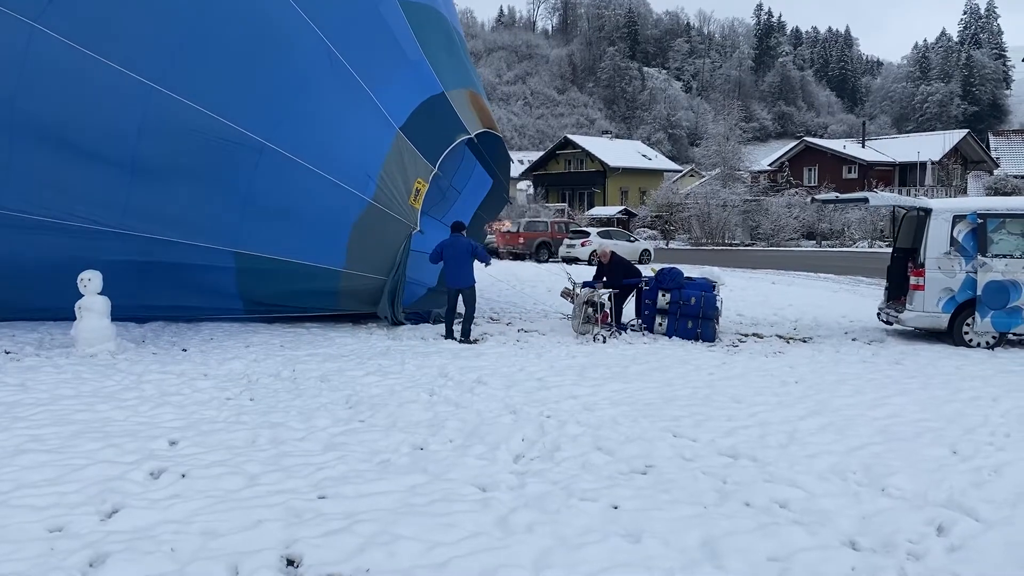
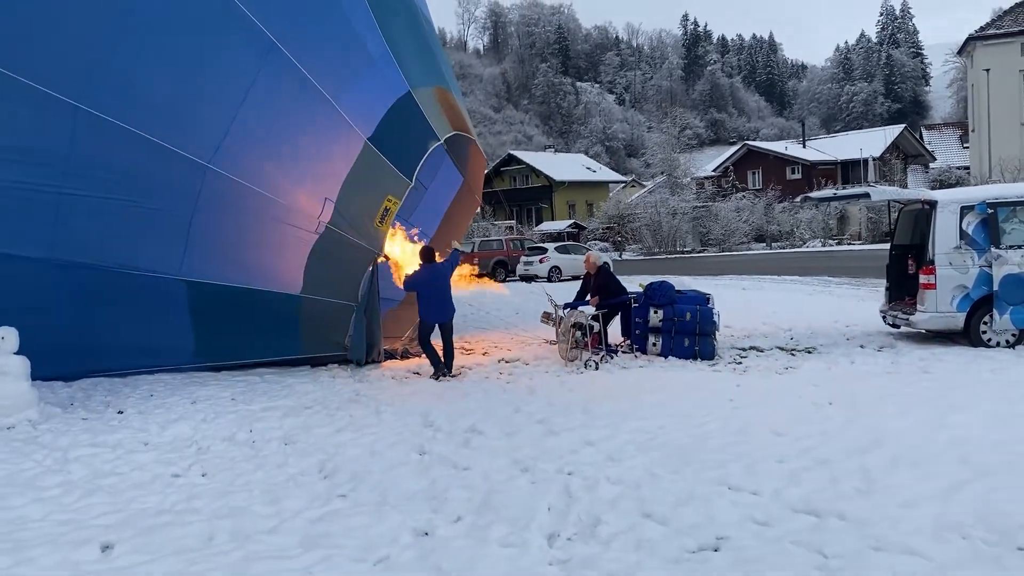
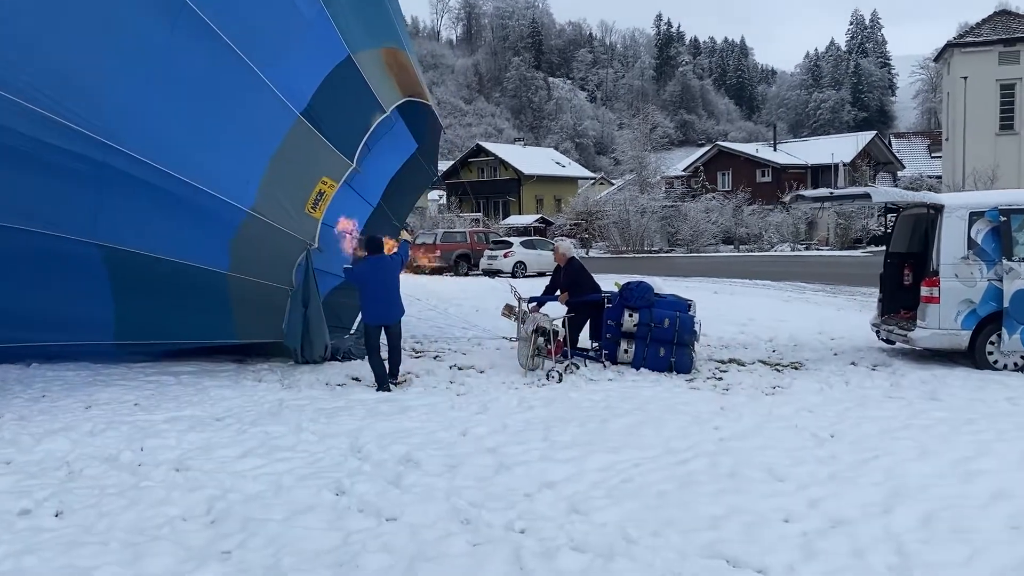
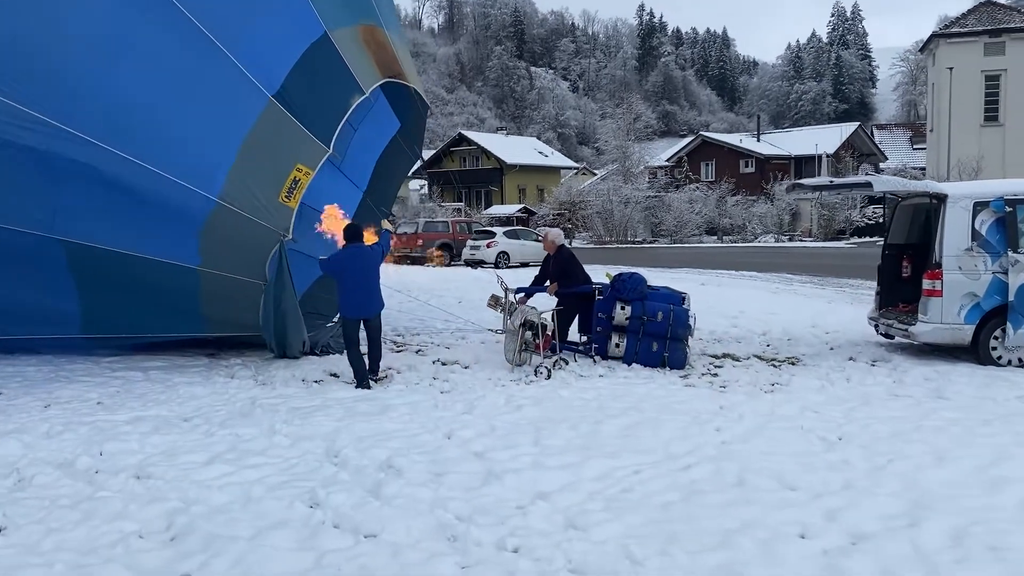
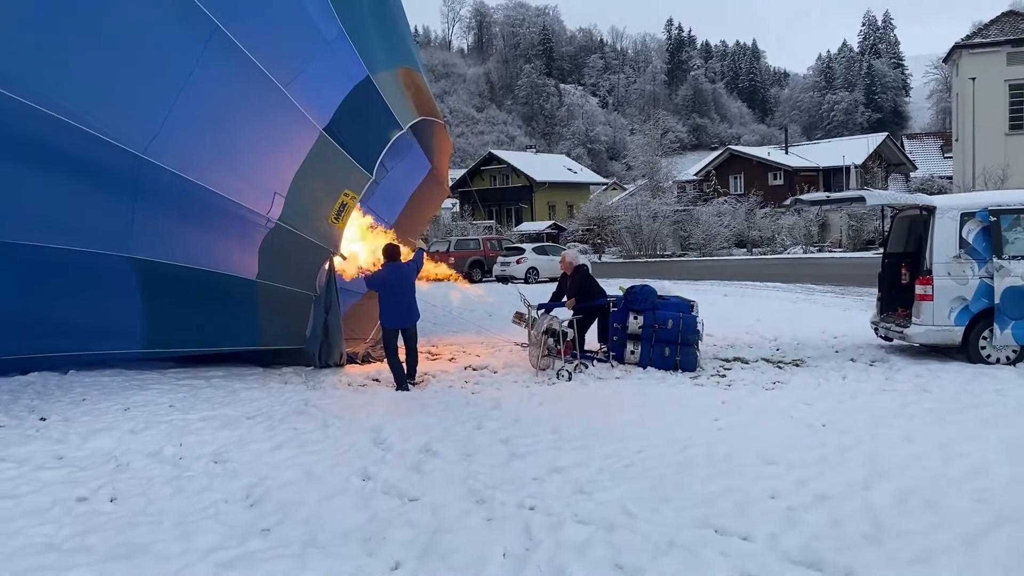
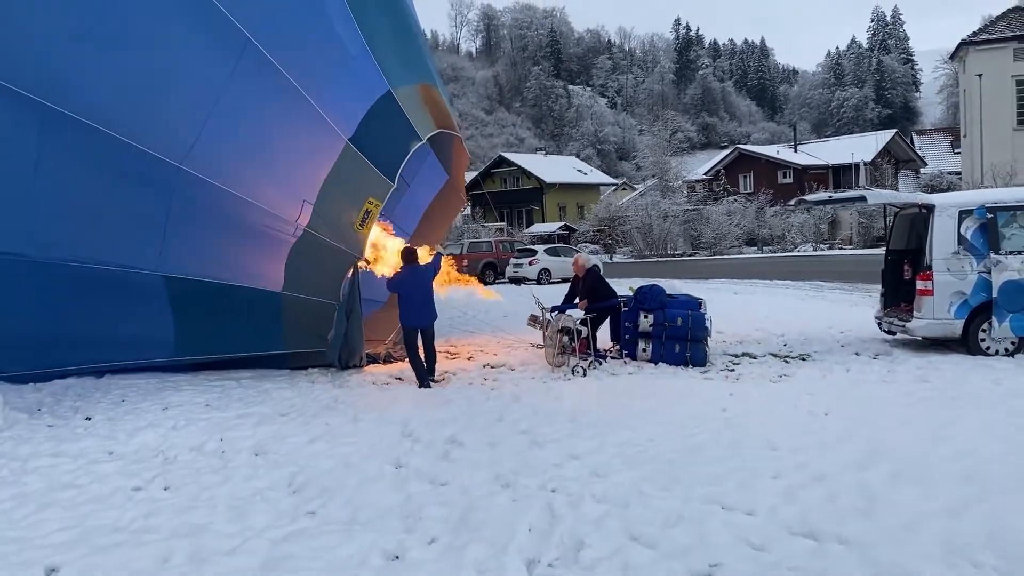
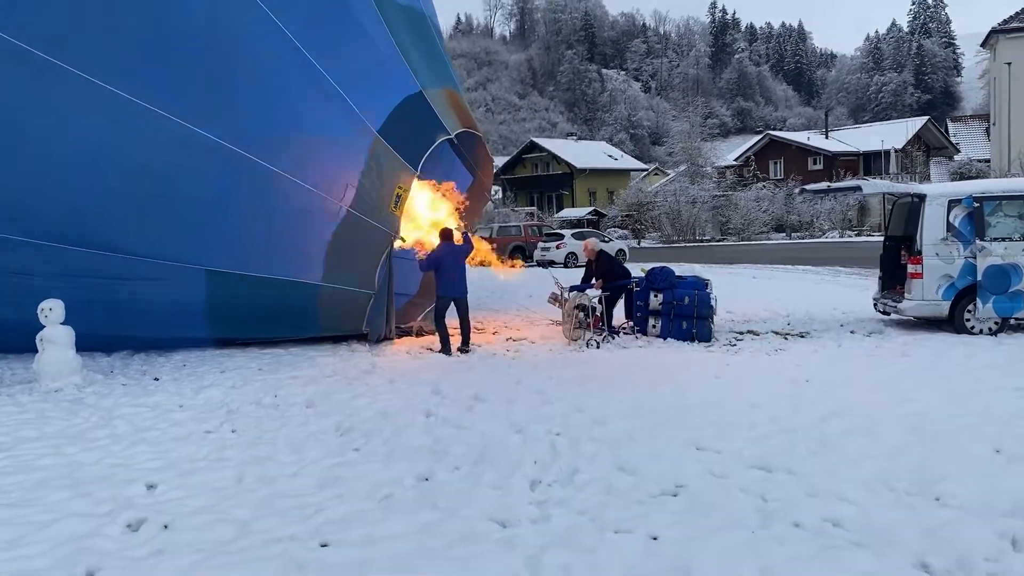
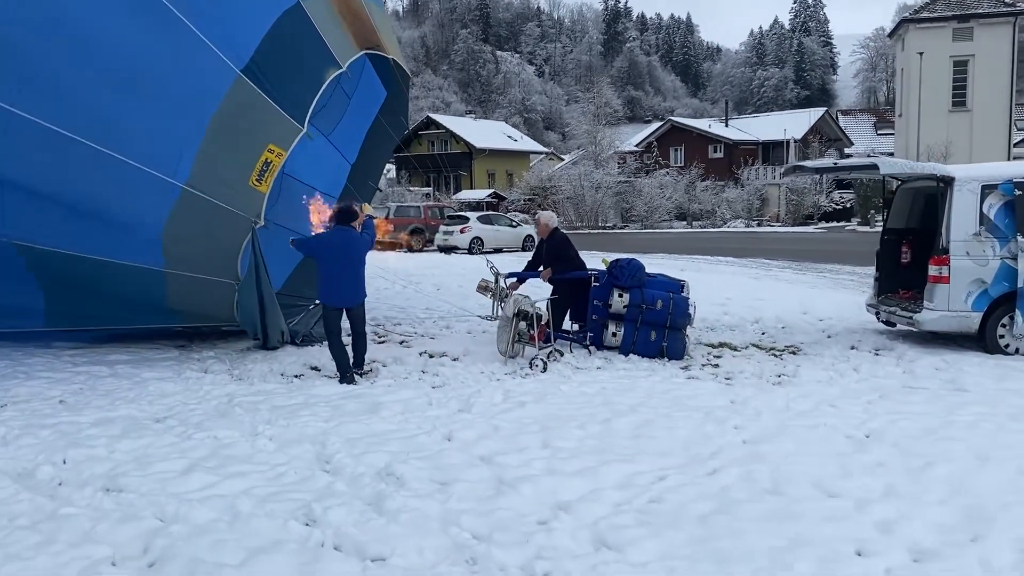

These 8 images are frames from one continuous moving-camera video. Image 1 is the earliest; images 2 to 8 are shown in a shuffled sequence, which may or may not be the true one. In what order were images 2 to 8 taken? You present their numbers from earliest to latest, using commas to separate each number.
7, 2, 6, 5, 3, 4, 8
